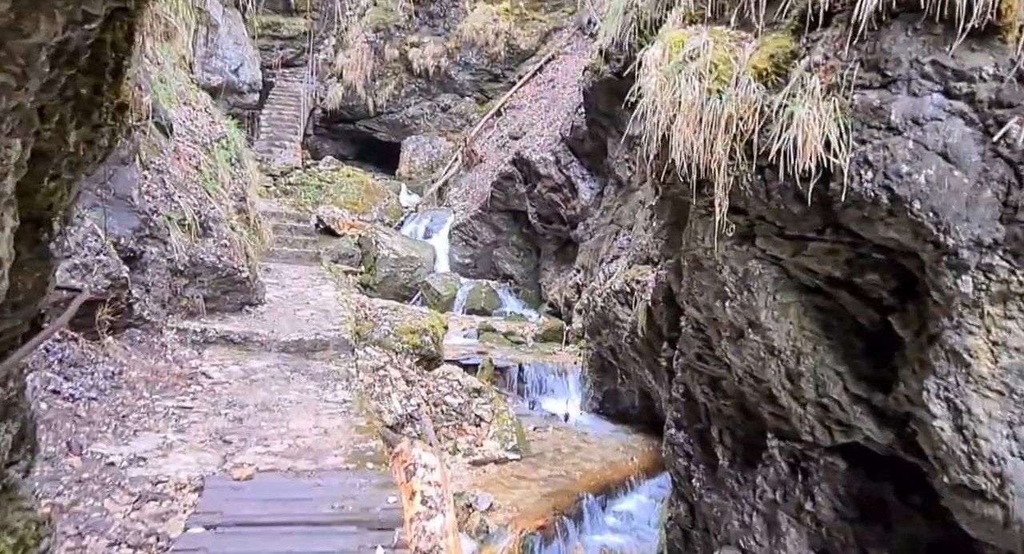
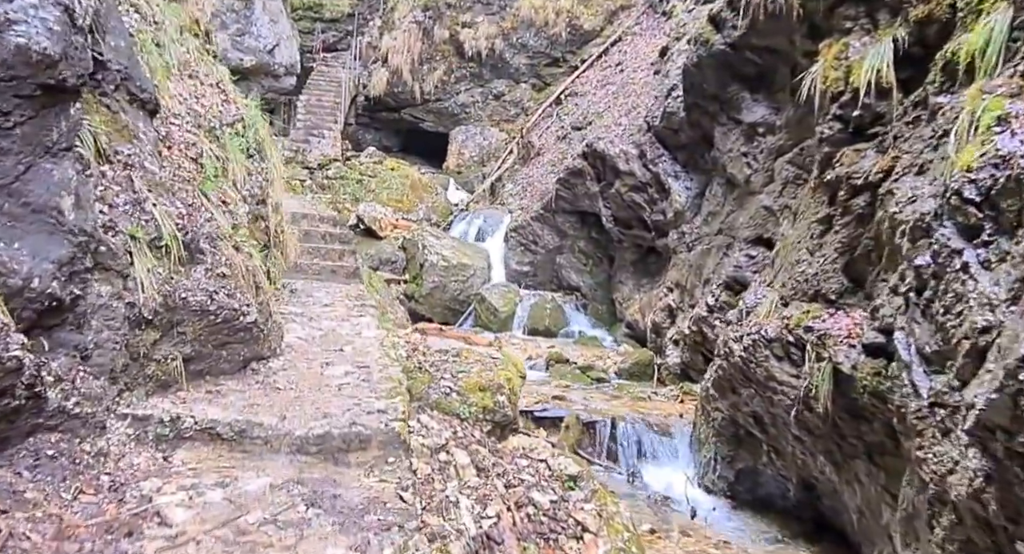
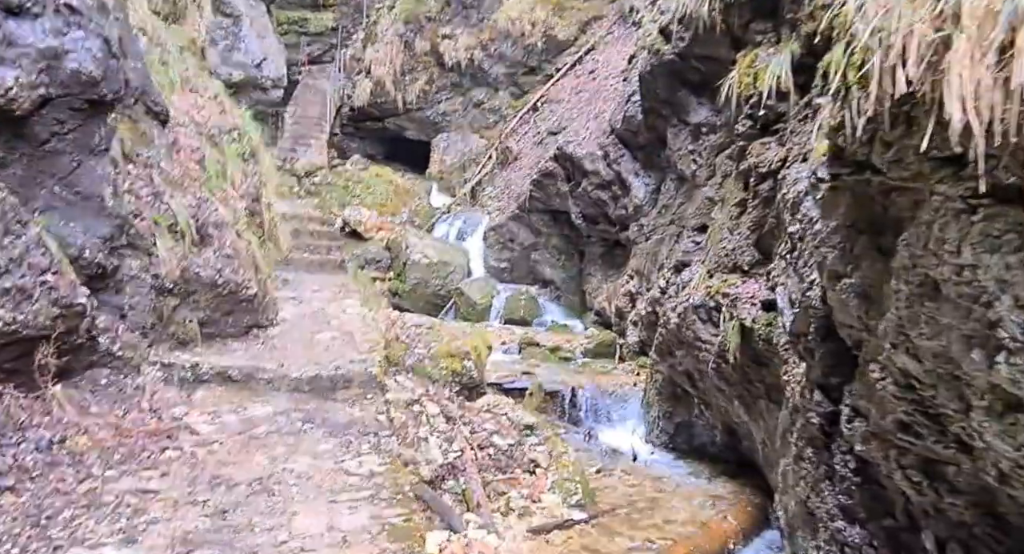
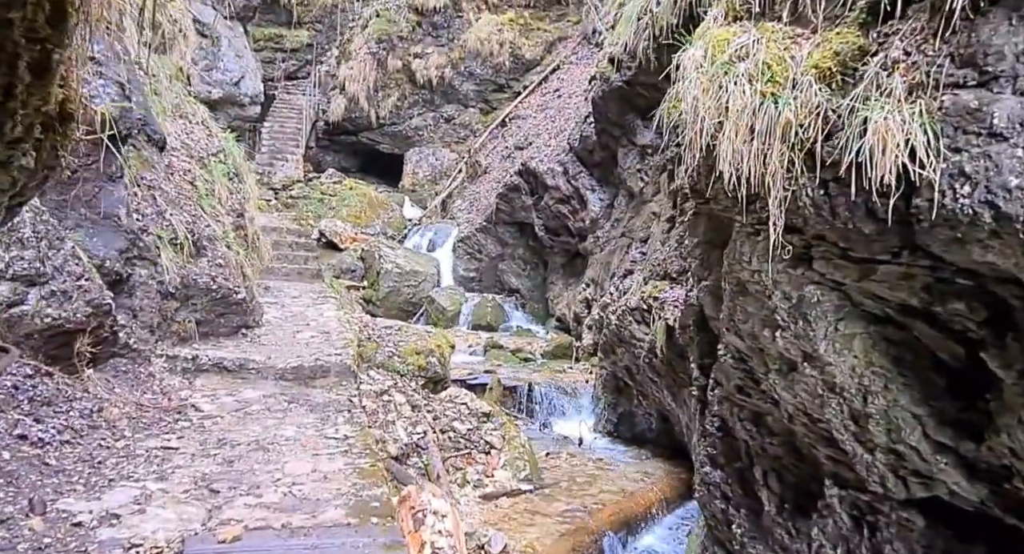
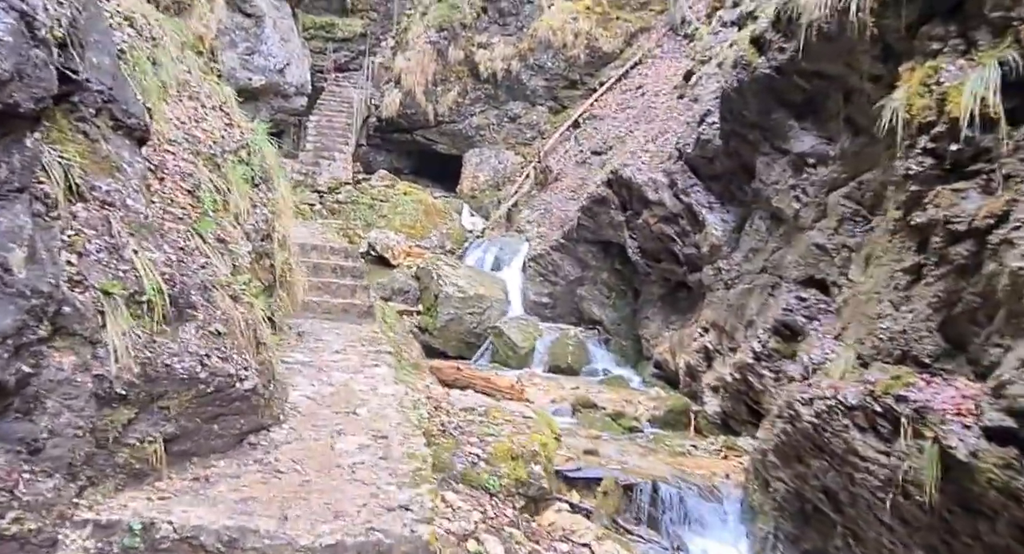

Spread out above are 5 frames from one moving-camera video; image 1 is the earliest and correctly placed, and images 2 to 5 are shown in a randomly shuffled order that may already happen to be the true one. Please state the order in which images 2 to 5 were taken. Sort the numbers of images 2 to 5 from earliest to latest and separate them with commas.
4, 3, 2, 5
